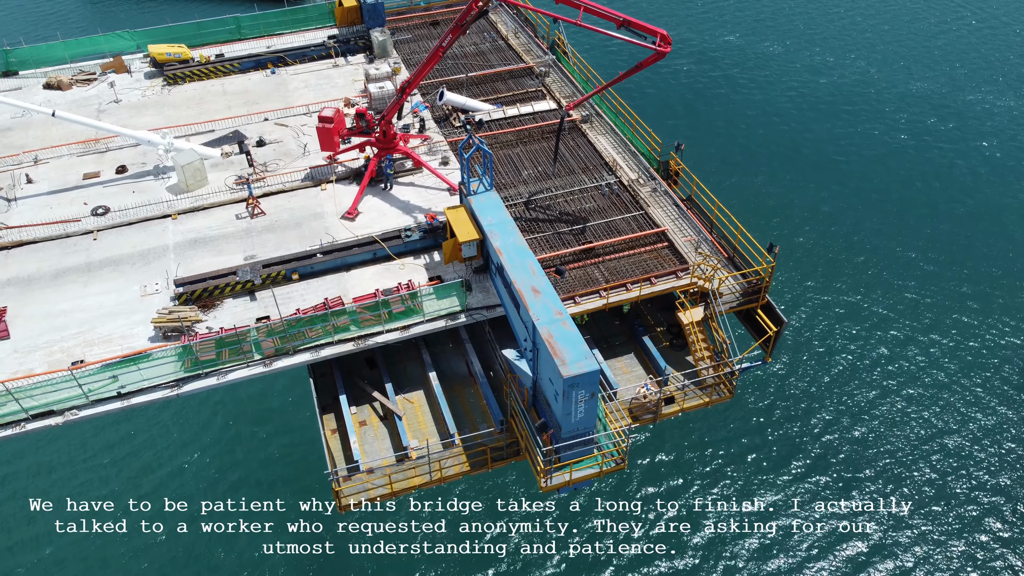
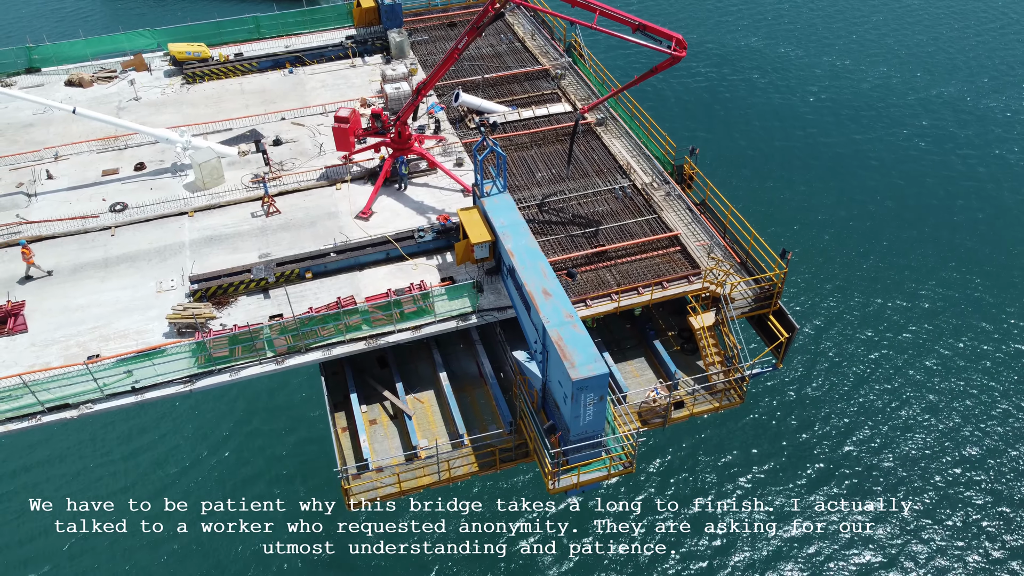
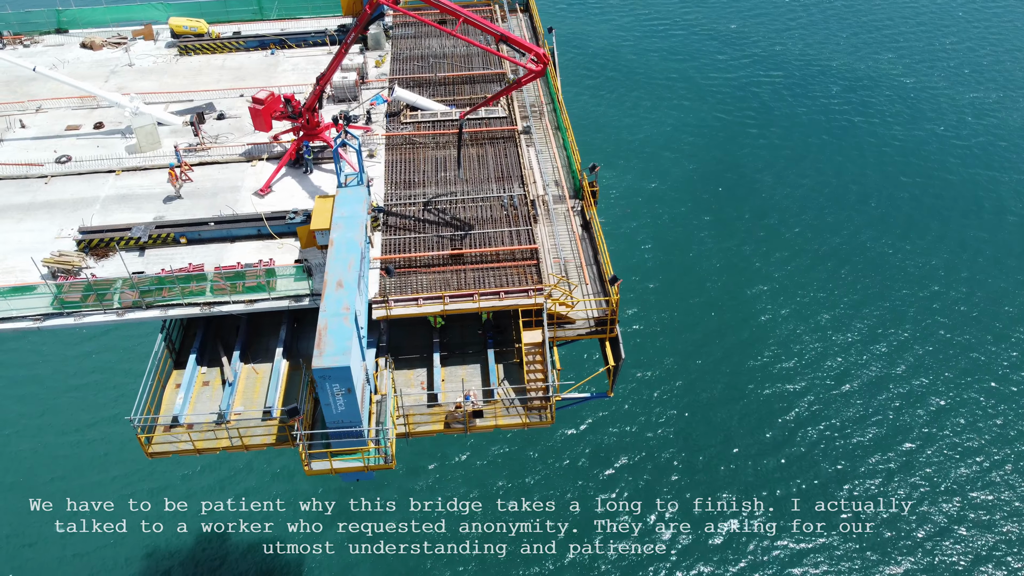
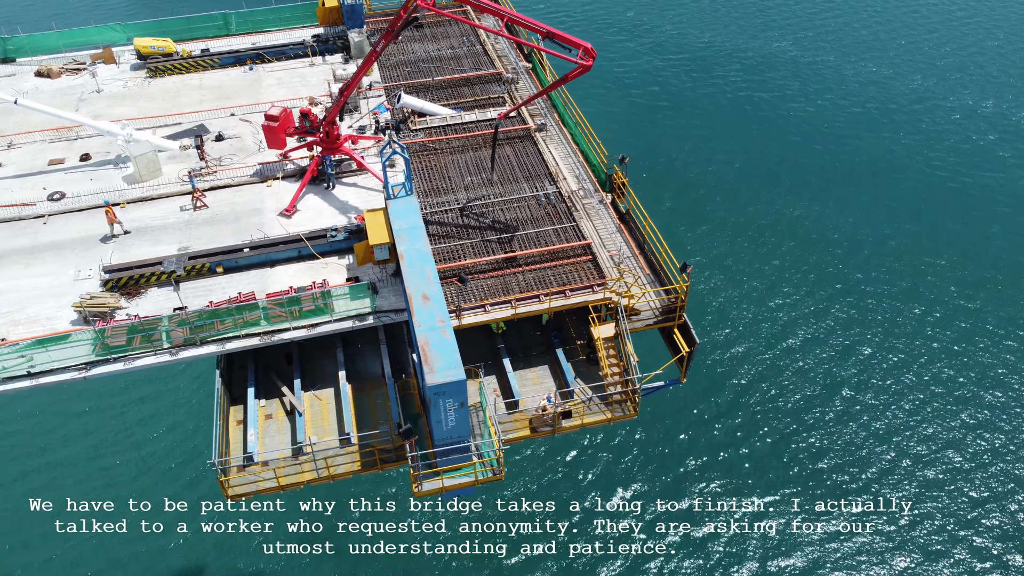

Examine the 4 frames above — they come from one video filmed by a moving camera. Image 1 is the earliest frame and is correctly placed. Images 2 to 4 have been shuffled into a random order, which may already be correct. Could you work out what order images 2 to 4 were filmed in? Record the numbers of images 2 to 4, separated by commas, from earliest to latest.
2, 4, 3
